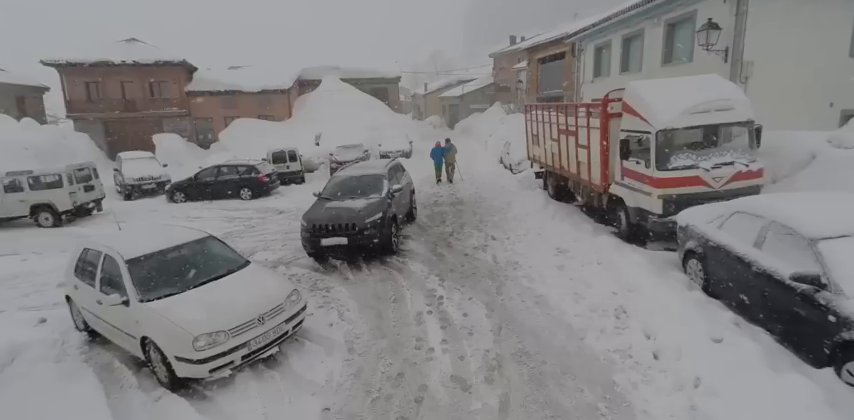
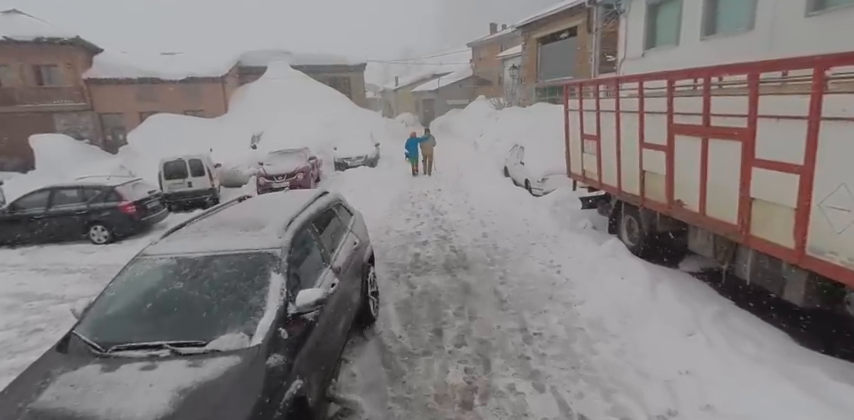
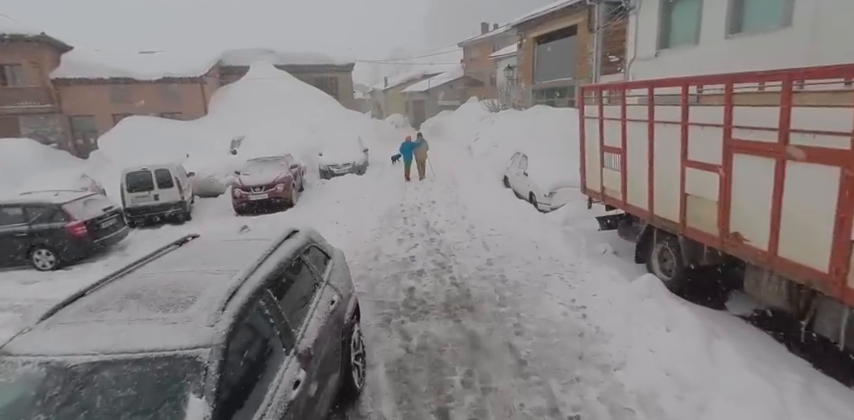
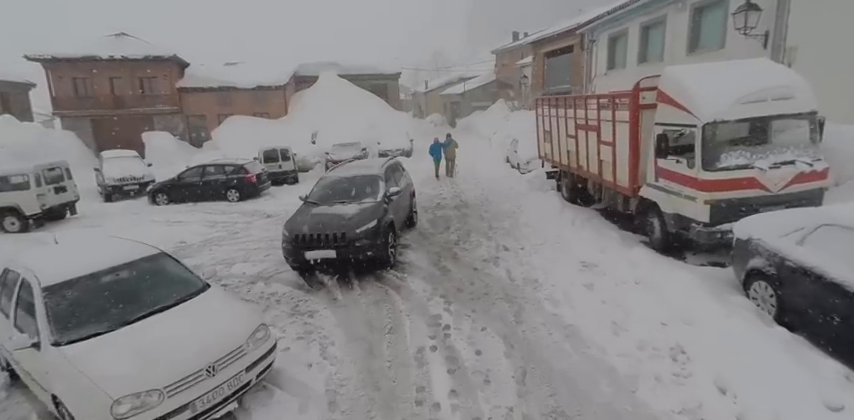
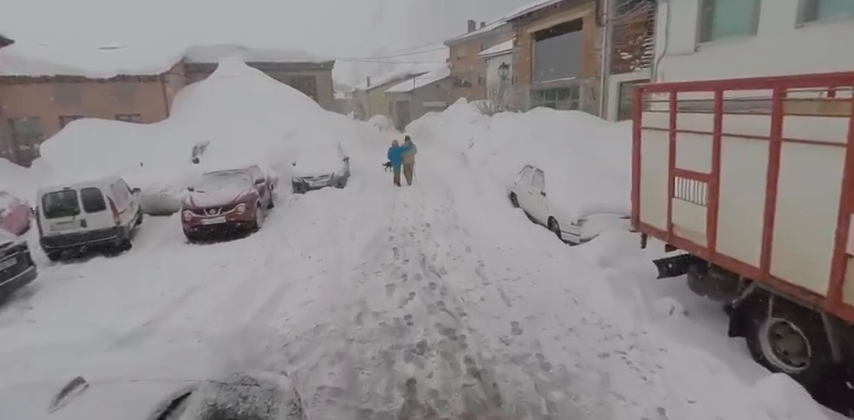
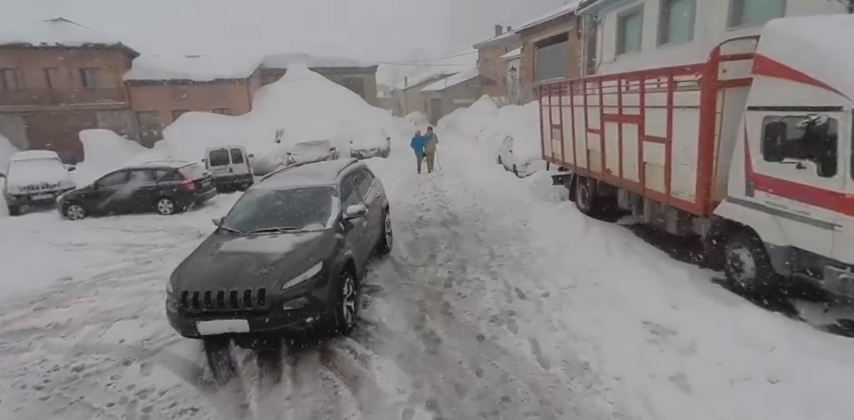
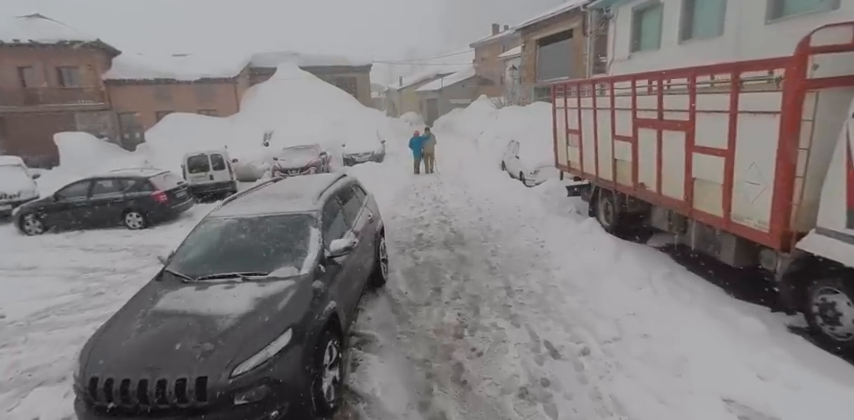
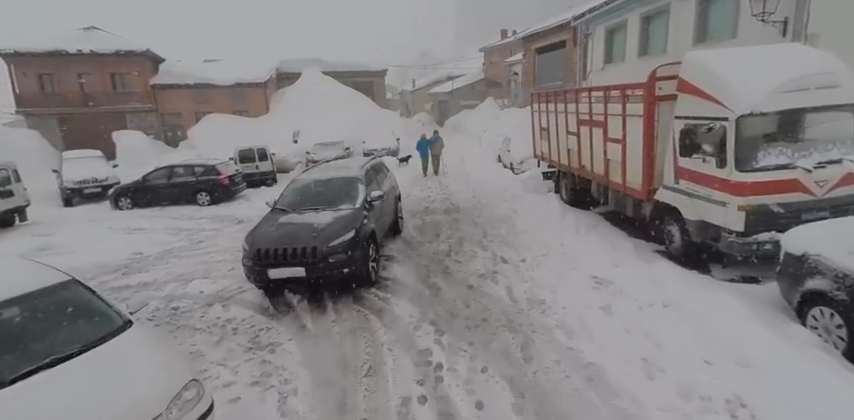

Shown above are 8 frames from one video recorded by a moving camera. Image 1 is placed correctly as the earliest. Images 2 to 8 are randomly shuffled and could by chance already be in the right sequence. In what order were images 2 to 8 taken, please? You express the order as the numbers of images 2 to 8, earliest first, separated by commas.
4, 8, 6, 7, 2, 3, 5
